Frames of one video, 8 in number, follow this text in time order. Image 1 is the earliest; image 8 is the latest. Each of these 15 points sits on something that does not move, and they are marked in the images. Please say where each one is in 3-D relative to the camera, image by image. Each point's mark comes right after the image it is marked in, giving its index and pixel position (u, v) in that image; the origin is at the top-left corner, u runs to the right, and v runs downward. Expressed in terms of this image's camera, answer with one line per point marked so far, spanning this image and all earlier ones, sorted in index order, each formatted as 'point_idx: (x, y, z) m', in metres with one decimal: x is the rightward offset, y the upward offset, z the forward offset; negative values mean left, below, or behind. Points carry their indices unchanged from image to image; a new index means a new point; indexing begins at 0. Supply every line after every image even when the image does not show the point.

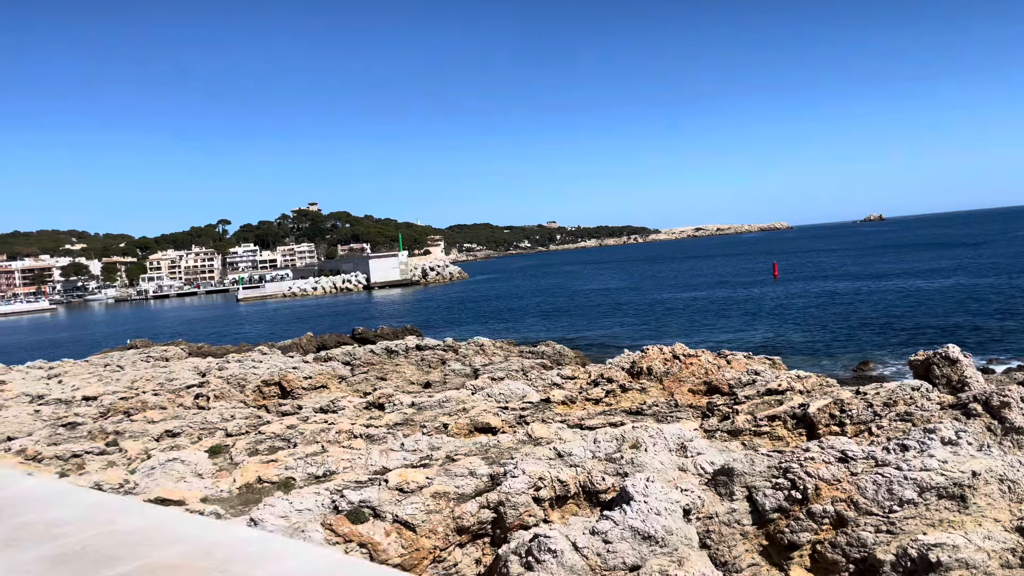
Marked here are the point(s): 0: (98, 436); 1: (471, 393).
0: (-7.4, -2.7, +14.3) m
1: (-0.8, -2.1, +15.7) m
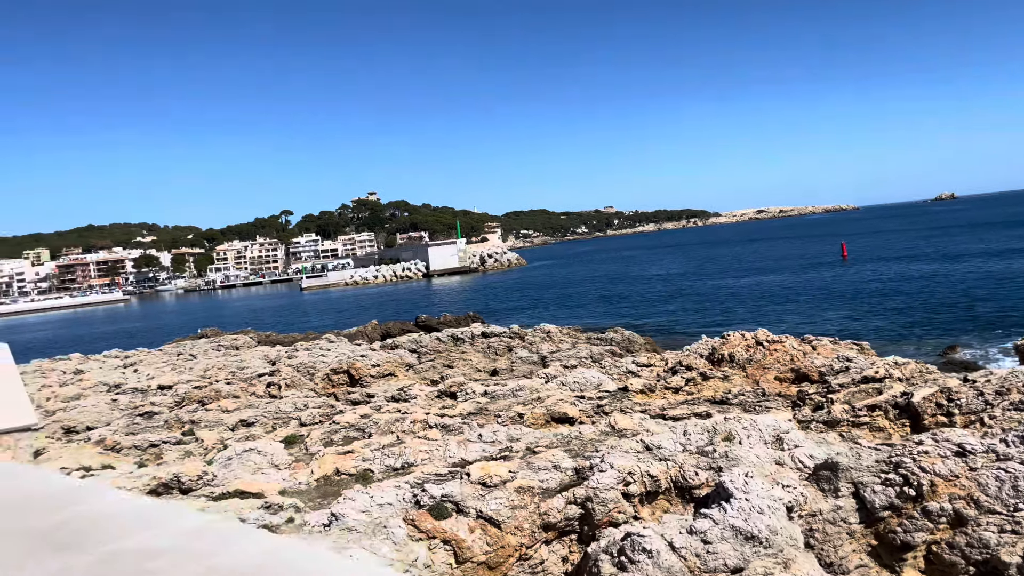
0: (-6.0, -2.5, +14.3) m
1: (+0.6, -1.8, +15.3) m
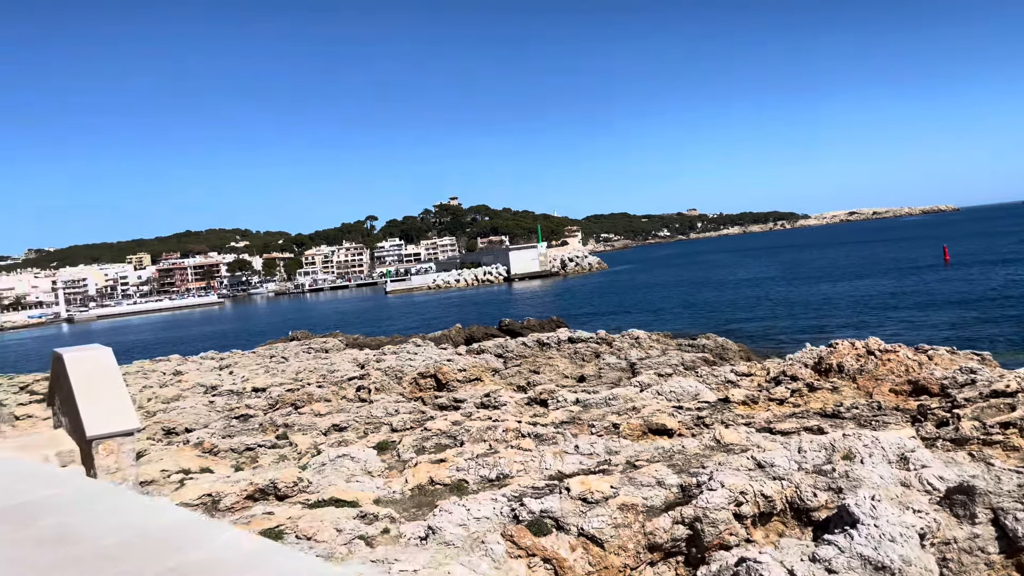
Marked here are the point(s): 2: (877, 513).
0: (-4.4, -2.5, +14.5) m
1: (+2.4, -1.9, +14.7) m
2: (+3.5, -2.1, +7.6) m
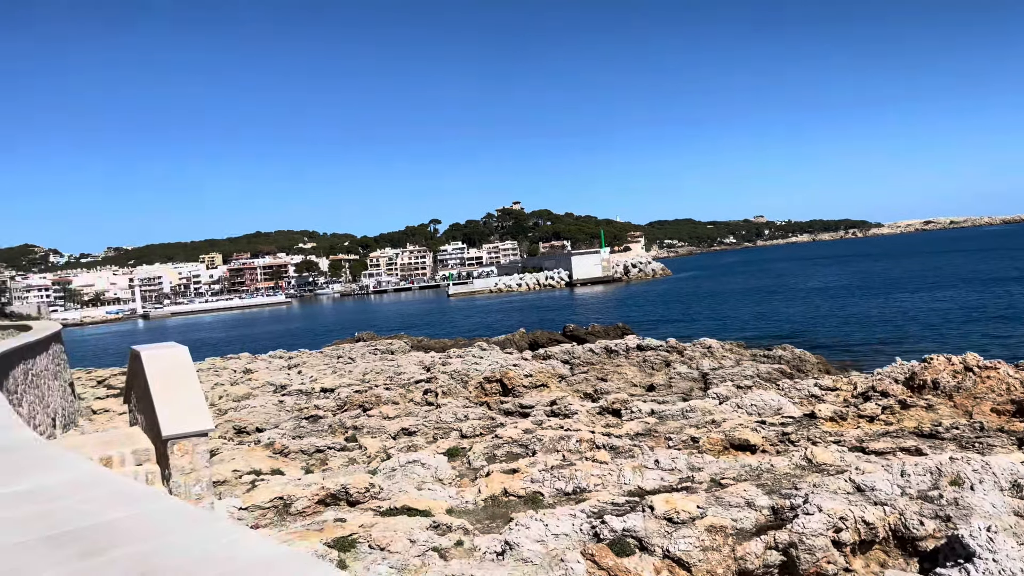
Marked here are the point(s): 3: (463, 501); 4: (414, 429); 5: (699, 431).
0: (-3.1, -2.6, +14.4) m
1: (+3.6, -2.0, +14.1) m
2: (+4.2, -2.3, +7.0) m
3: (-0.6, -2.5, +9.2) m
4: (-1.7, -2.4, +13.7) m
5: (+2.9, -2.2, +12.2) m
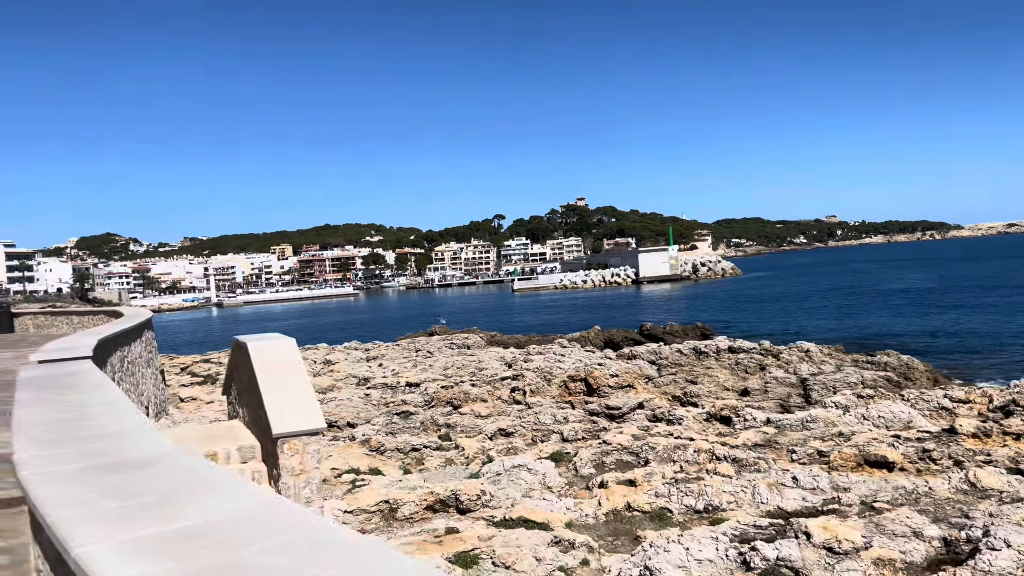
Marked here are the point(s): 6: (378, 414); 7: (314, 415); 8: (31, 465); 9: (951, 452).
0: (-1.4, -2.4, +13.8) m
1: (+5.3, -2.0, +13.0) m
2: (+5.3, -2.3, +5.9) m
3: (+0.7, -2.4, +8.5) m
4: (0.0, -2.3, +13.0) m
5: (+4.4, -2.2, +11.1) m
6: (-2.5, -2.4, +15.0) m
7: (-1.9, -1.2, +7.7) m
8: (-1.9, -0.7, +3.1) m
9: (+5.8, -2.2, +10.6) m
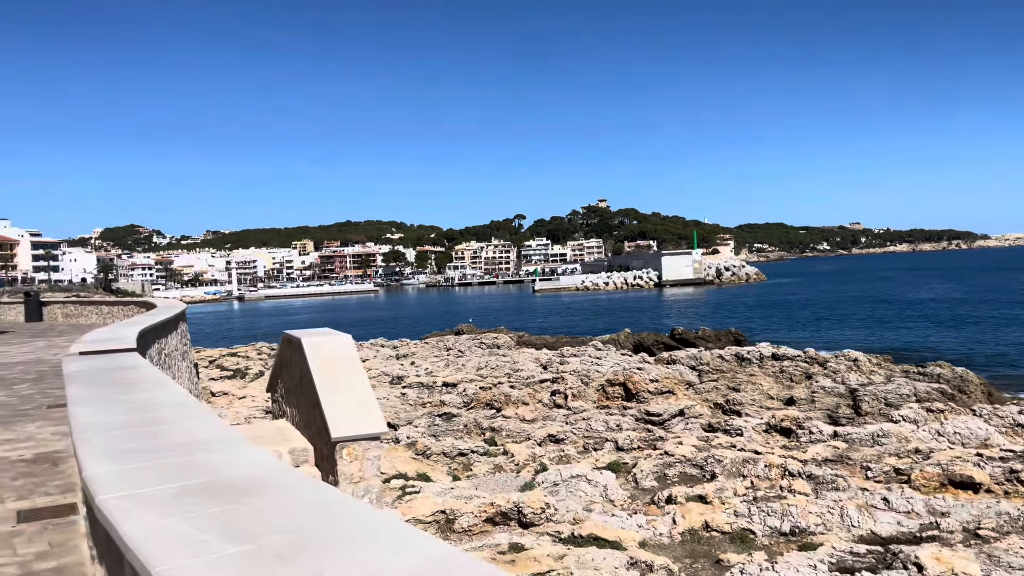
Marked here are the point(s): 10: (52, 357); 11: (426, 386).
0: (-0.6, -2.4, +13.2) m
1: (+6.1, -2.1, +12.3) m
2: (+5.9, -2.4, +5.1) m
3: (+1.4, -2.4, +7.9) m
4: (+0.8, -2.3, +12.4) m
5: (+5.1, -2.3, +10.4) m
6: (-1.7, -2.3, +14.4) m
7: (-1.2, -1.2, +7.1) m
8: (-1.3, -0.6, +2.6) m
9: (+6.5, -2.3, +9.9) m
10: (-7.9, -1.2, +13.8) m
11: (-2.0, -2.3, +18.6) m
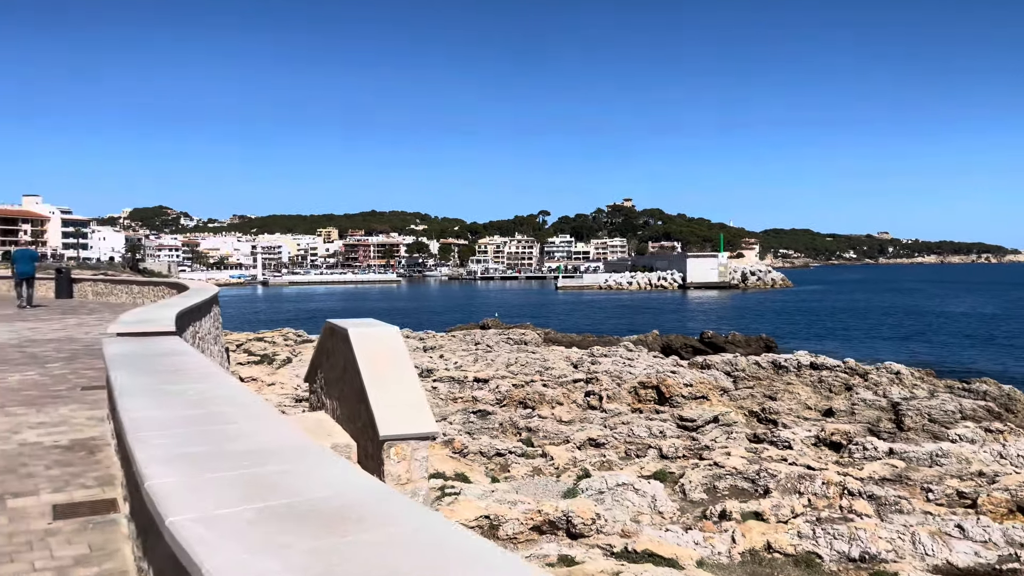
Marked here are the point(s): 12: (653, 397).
0: (0.0, -2.3, +12.8) m
1: (+6.7, -2.3, +11.7) m
2: (+6.3, -2.6, +4.6) m
3: (+1.9, -2.4, +7.4) m
4: (+1.3, -2.3, +12.0) m
5: (+5.6, -2.4, +9.9) m
6: (-1.1, -2.2, +14.0) m
7: (-0.7, -1.1, +6.7) m
8: (-0.9, -0.6, +2.2) m
9: (+7.0, -2.5, +9.3) m
10: (-7.2, -0.8, +13.5) m
11: (-1.3, -2.1, +18.2) m
12: (+3.5, -2.7, +19.7) m
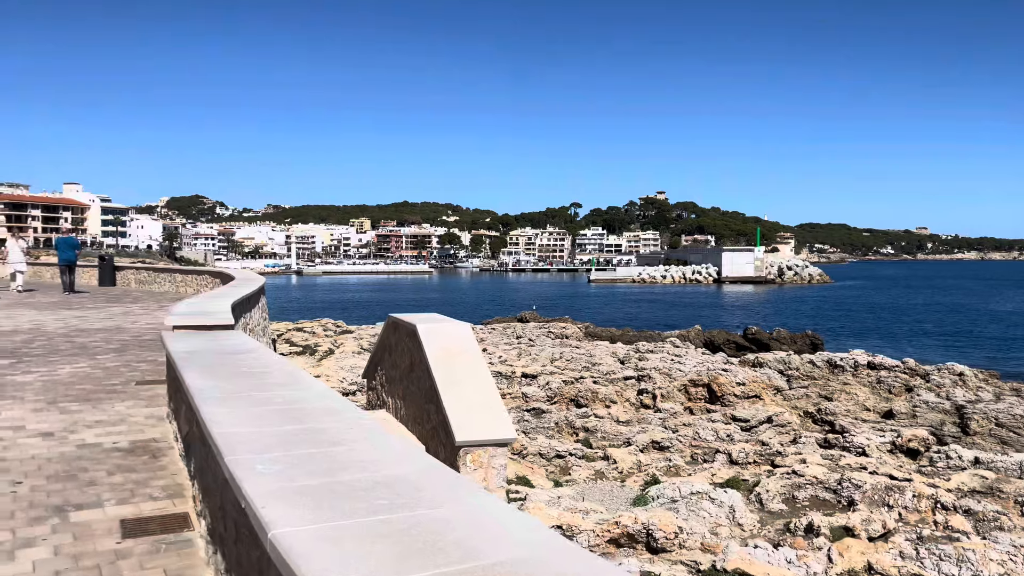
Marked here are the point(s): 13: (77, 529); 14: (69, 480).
0: (+0.8, -2.2, +12.3) m
1: (+7.5, -2.3, +11.0) m
2: (+6.9, -2.7, +3.8) m
3: (+2.5, -2.4, +6.8) m
4: (+2.2, -2.2, +11.4) m
5: (+6.4, -2.4, +9.2) m
6: (-0.1, -2.0, +13.6) m
7: (-0.1, -1.0, +6.2) m
8: (-0.4, -0.6, +1.7) m
9: (+7.8, -2.5, +8.5) m
10: (-6.3, -0.6, +13.3) m
11: (-0.2, -1.9, +17.8) m
12: (+4.7, -2.6, +19.1) m
13: (-2.1, -1.2, +3.8) m
14: (-2.6, -1.1, +4.6) m
